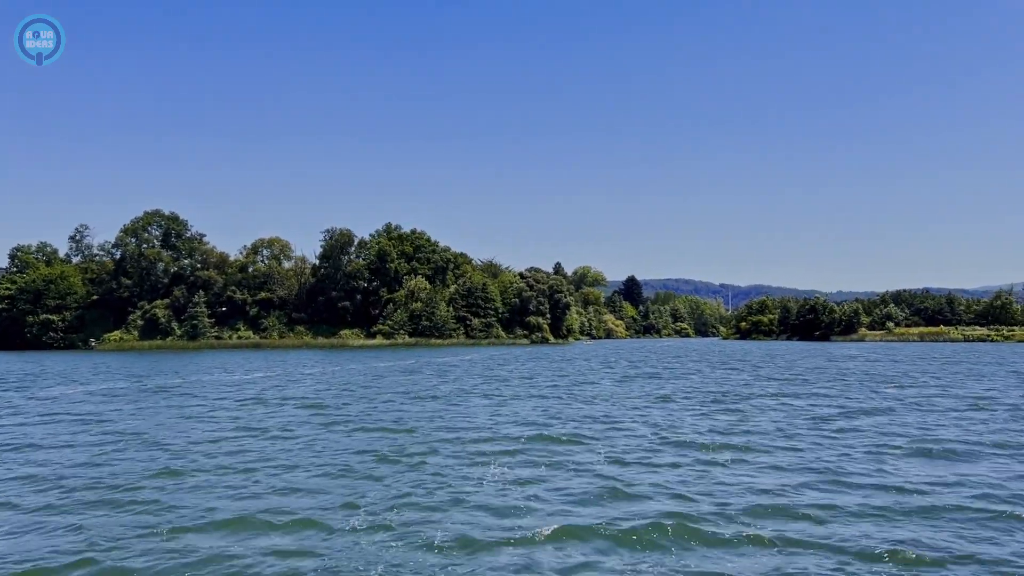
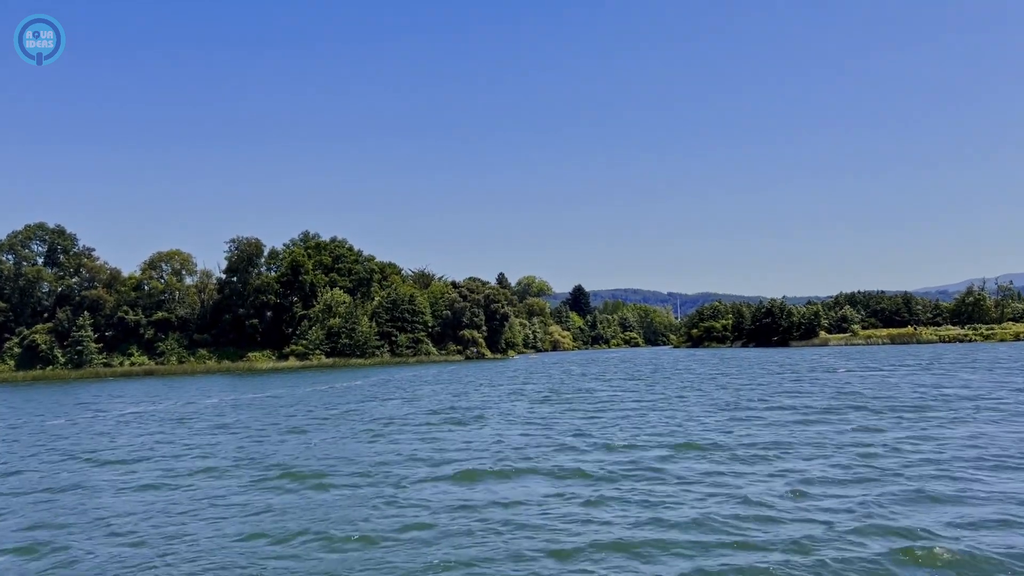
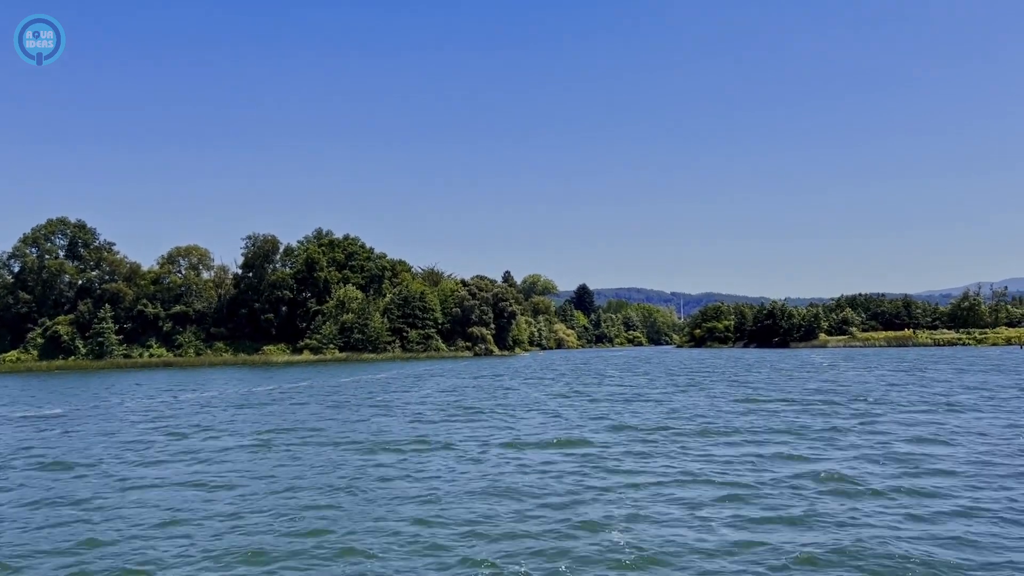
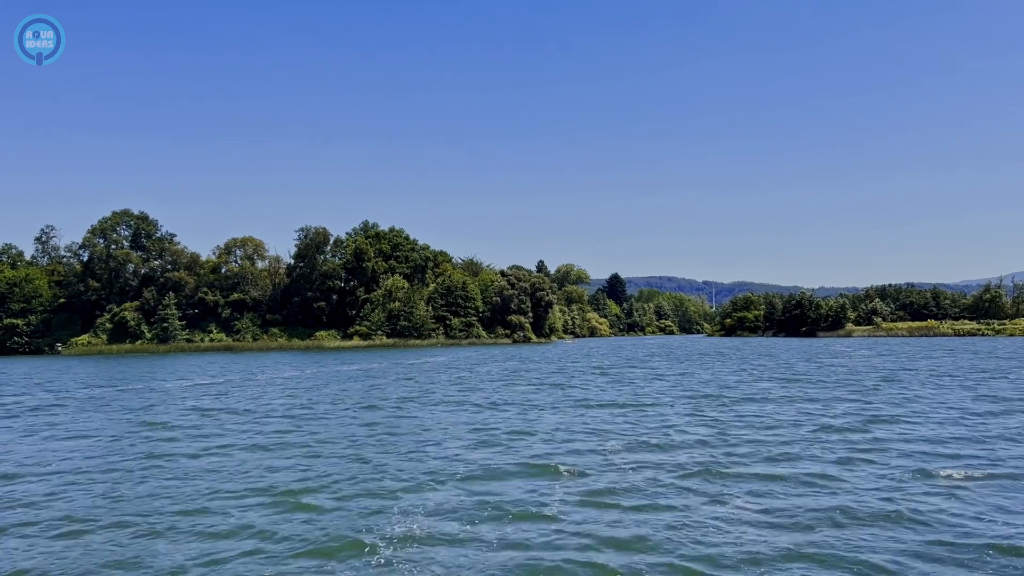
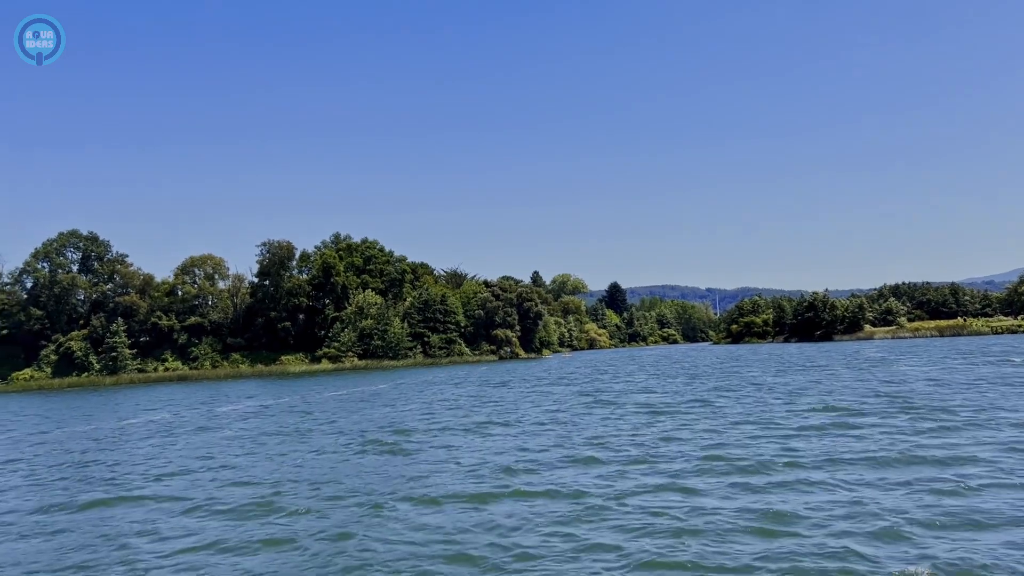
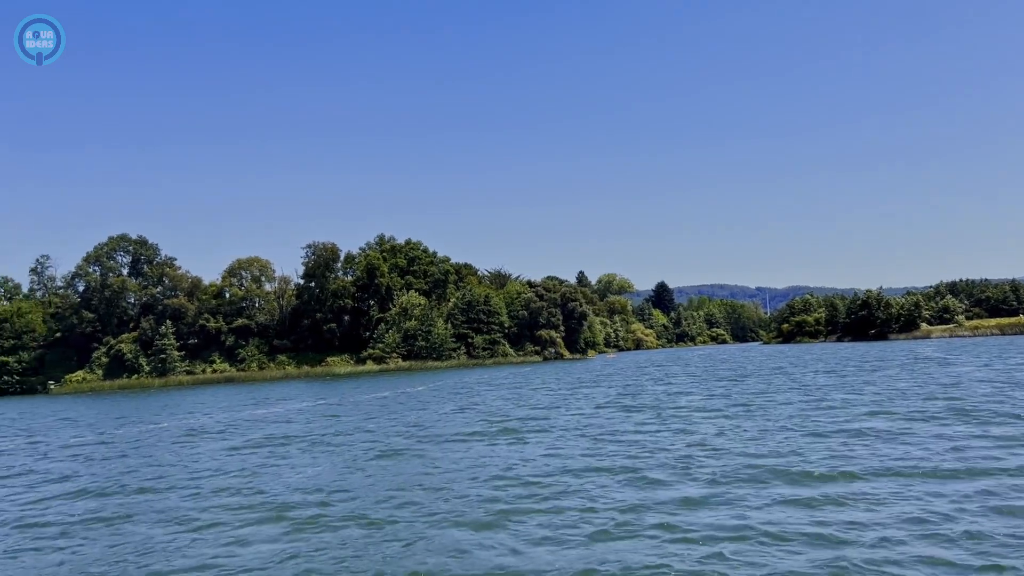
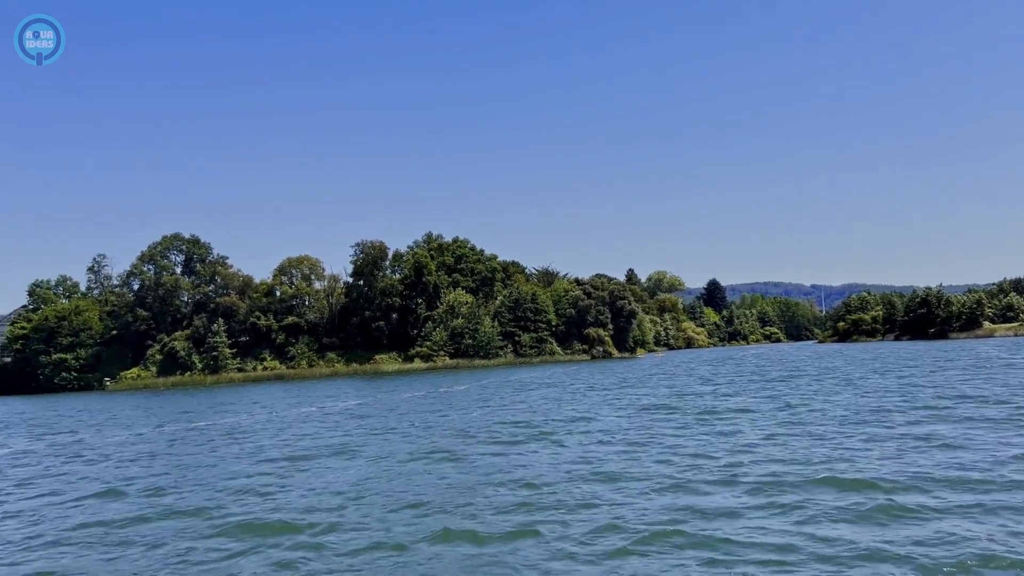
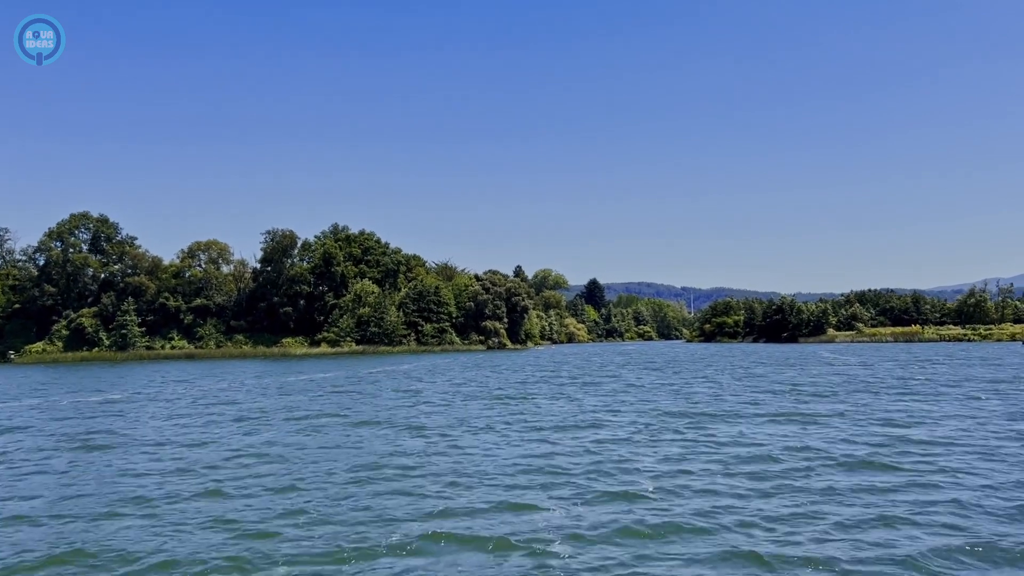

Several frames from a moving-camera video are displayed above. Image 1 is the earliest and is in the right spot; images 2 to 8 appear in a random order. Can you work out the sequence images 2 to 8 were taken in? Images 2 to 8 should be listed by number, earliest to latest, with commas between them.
4, 8, 3, 2, 5, 6, 7
